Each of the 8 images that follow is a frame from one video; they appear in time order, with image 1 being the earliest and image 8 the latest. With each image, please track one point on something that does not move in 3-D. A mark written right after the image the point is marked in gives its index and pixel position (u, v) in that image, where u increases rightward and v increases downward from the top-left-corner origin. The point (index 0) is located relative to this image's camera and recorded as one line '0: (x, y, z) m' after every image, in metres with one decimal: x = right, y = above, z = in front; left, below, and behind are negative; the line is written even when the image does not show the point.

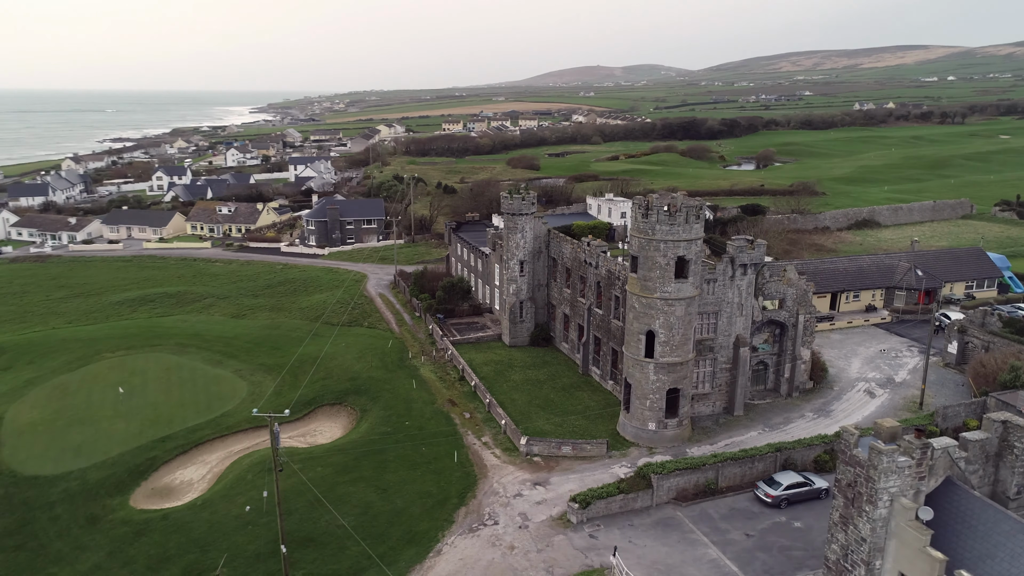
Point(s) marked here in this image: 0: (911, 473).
0: (+10.2, -4.7, +19.3) m
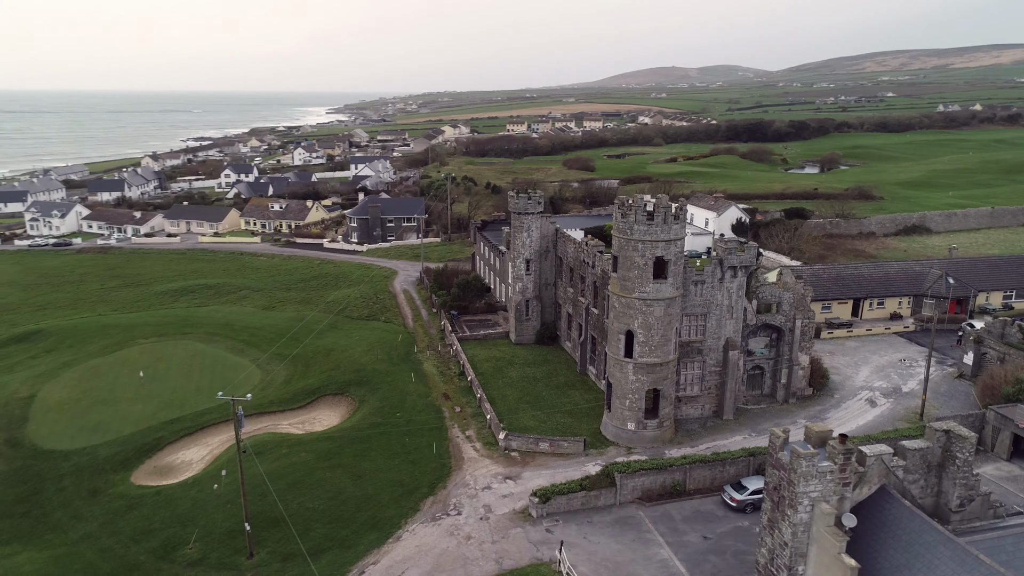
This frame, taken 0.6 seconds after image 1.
0: (+8.1, -4.8, +19.0) m
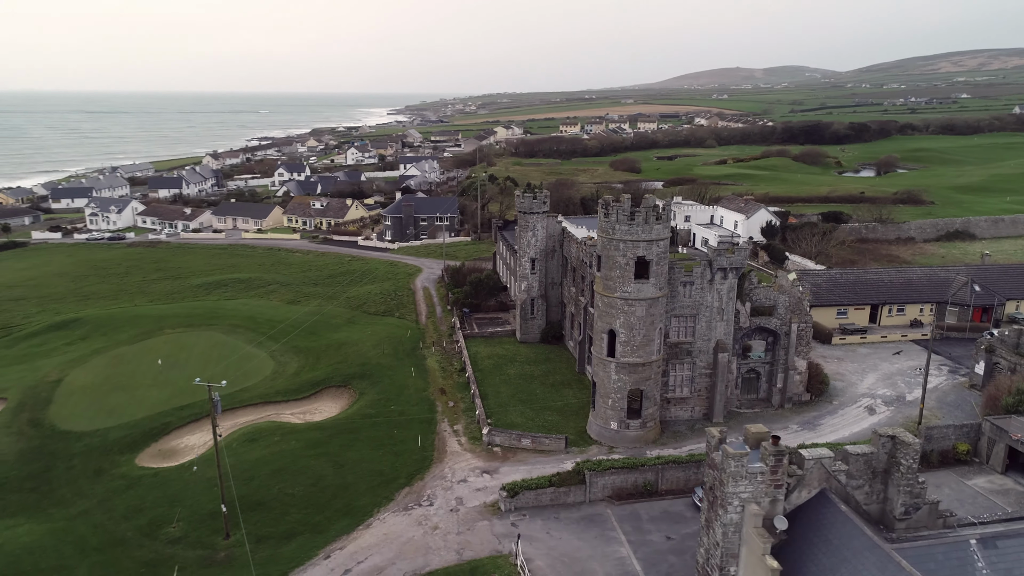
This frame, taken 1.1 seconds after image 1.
0: (+6.3, -4.8, +18.9) m
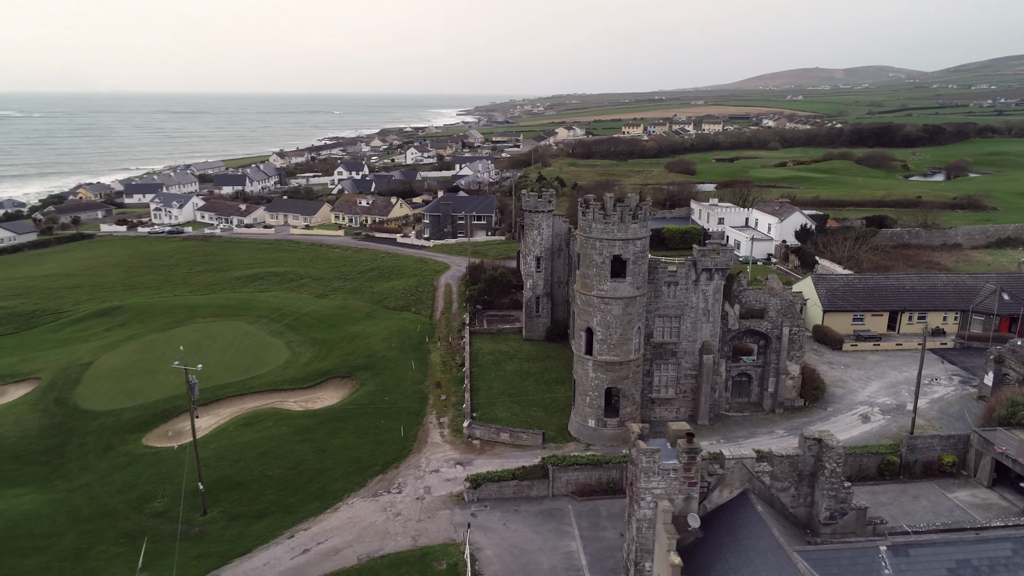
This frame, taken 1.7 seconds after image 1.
0: (+4.1, -4.7, +18.9) m
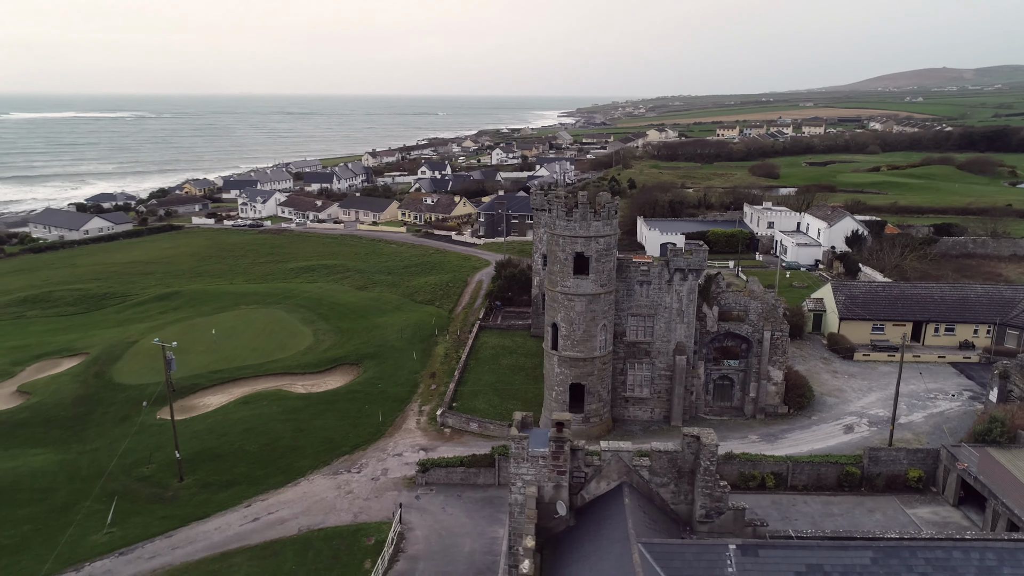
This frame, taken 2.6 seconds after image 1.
0: (+0.9, -4.5, +19.4) m
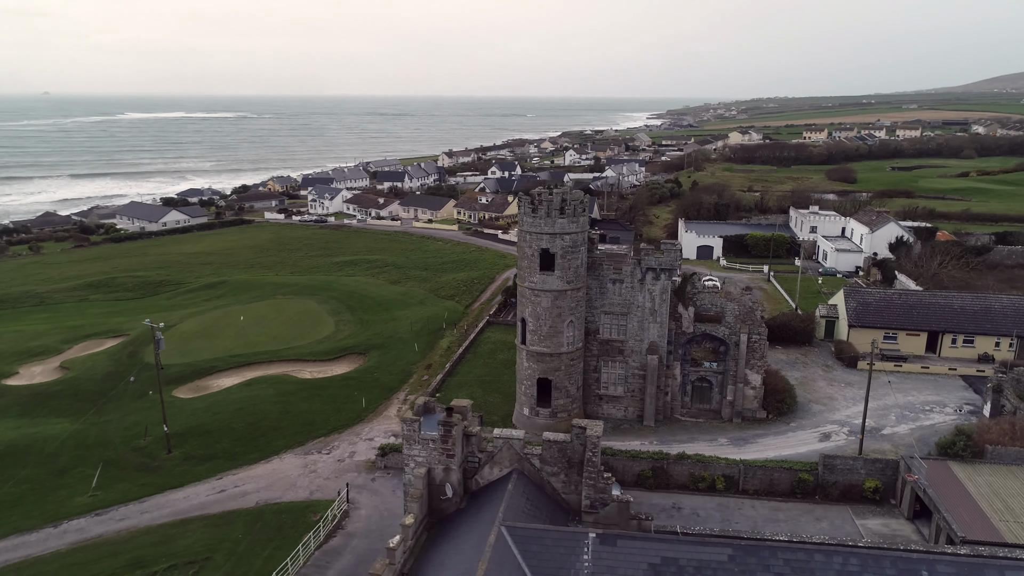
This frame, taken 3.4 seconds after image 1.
0: (-2.0, -4.2, +20.1) m
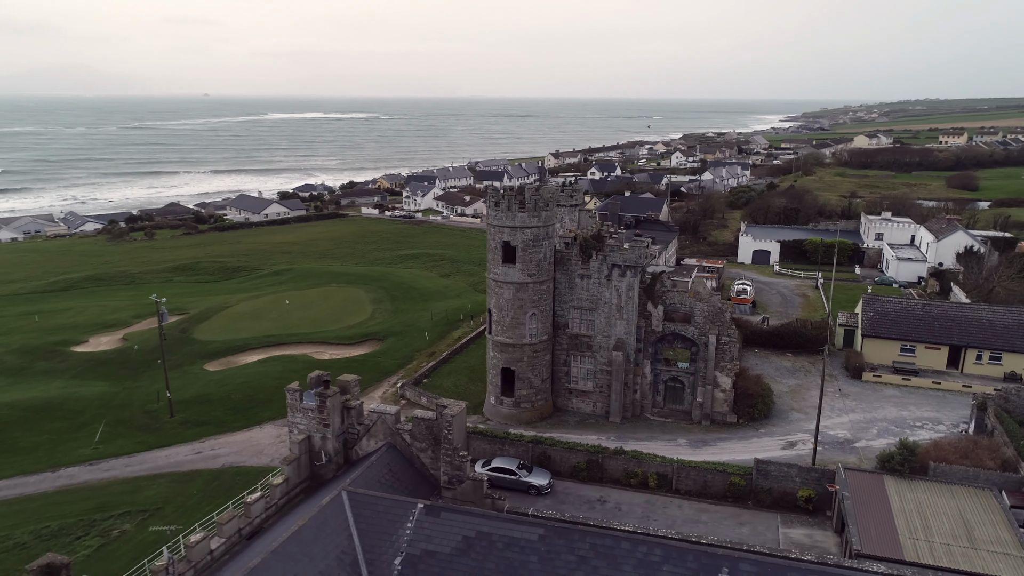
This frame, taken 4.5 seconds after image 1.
0: (-5.7, -3.7, +21.7) m
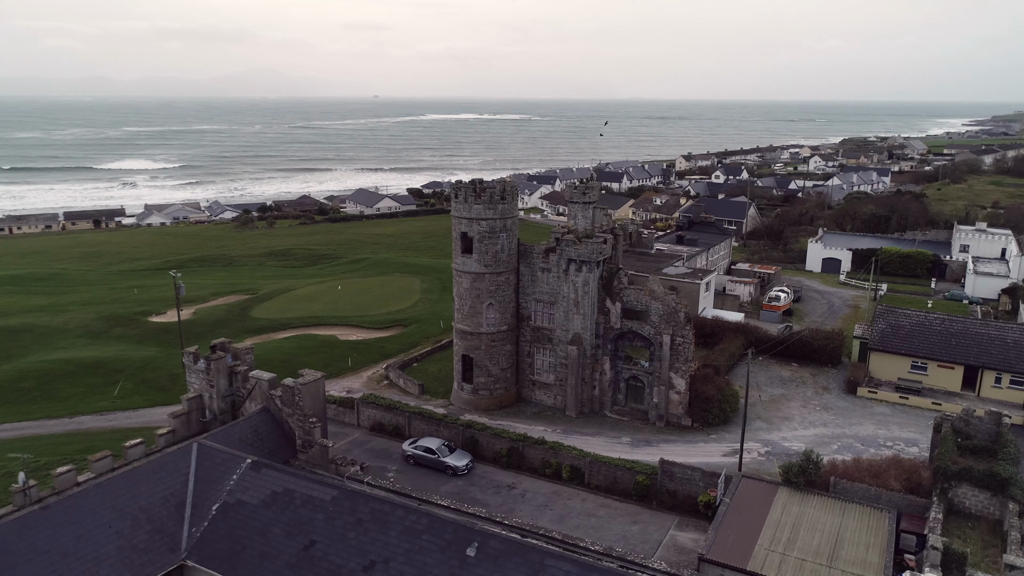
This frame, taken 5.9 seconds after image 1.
0: (-9.8, -2.8, +24.1) m
